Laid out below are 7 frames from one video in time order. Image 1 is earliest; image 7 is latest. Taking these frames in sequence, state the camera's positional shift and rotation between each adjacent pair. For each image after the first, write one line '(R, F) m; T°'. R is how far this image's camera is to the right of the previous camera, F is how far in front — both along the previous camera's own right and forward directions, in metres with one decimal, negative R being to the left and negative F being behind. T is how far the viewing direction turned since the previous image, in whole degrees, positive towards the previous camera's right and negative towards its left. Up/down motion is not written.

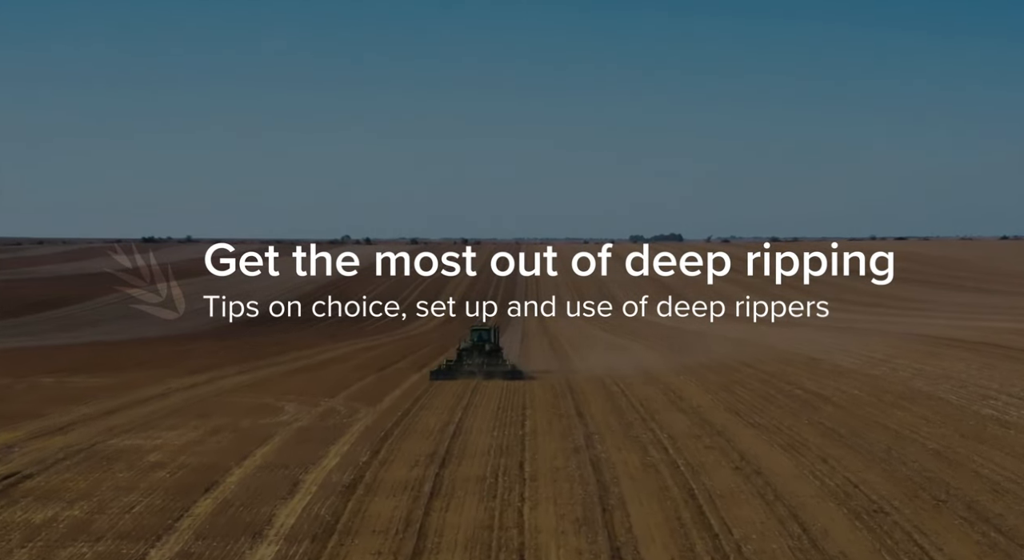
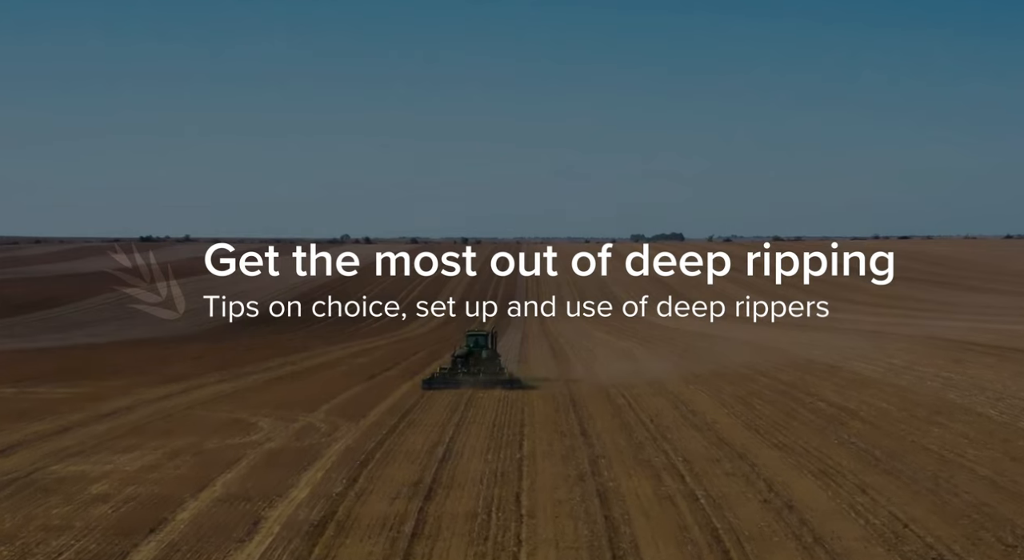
(0.0, +2.1) m; 0°
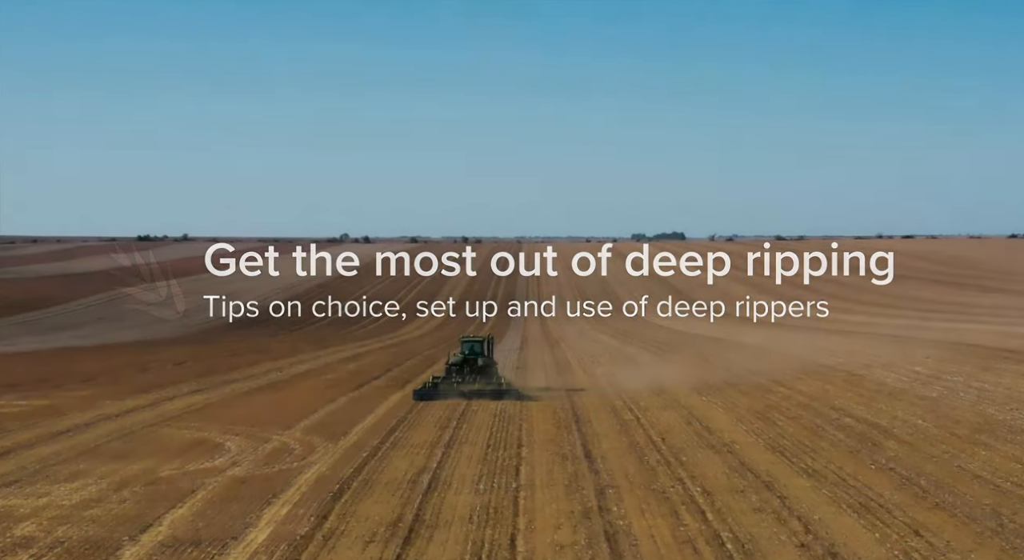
(+0.1, +2.1) m; 0°
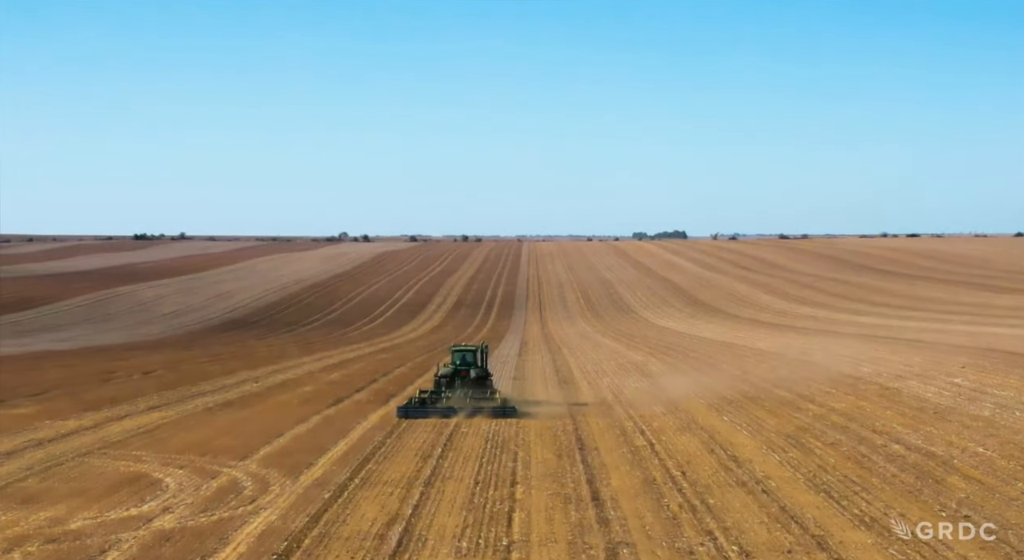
(+0.1, +3.0) m; 0°
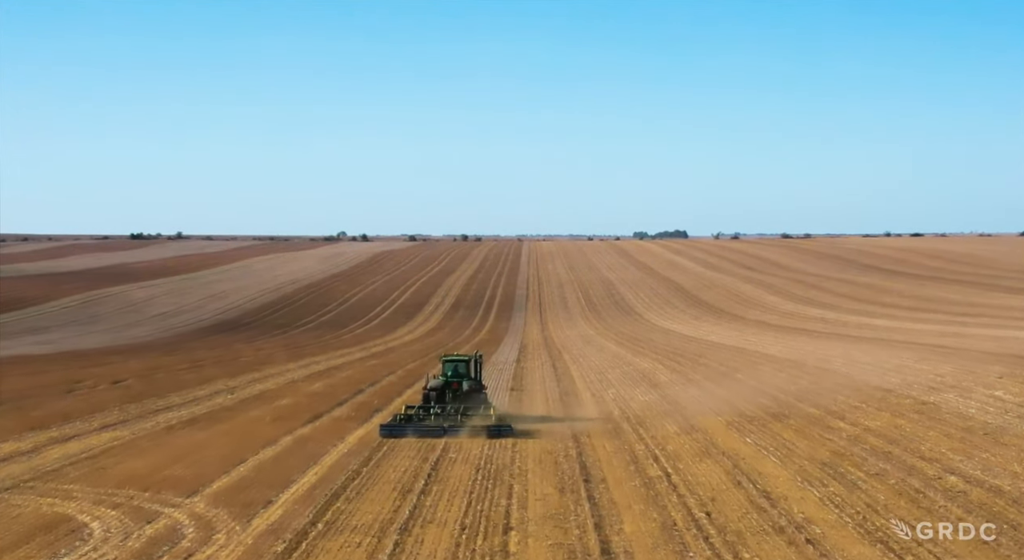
(+0.1, +2.6) m; 0°
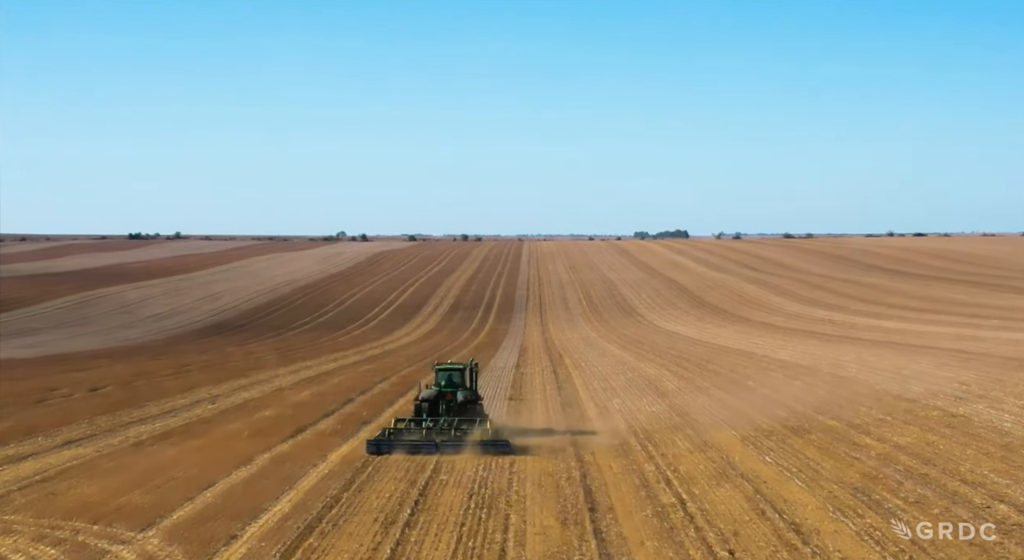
(0.0, +1.7) m; 0°
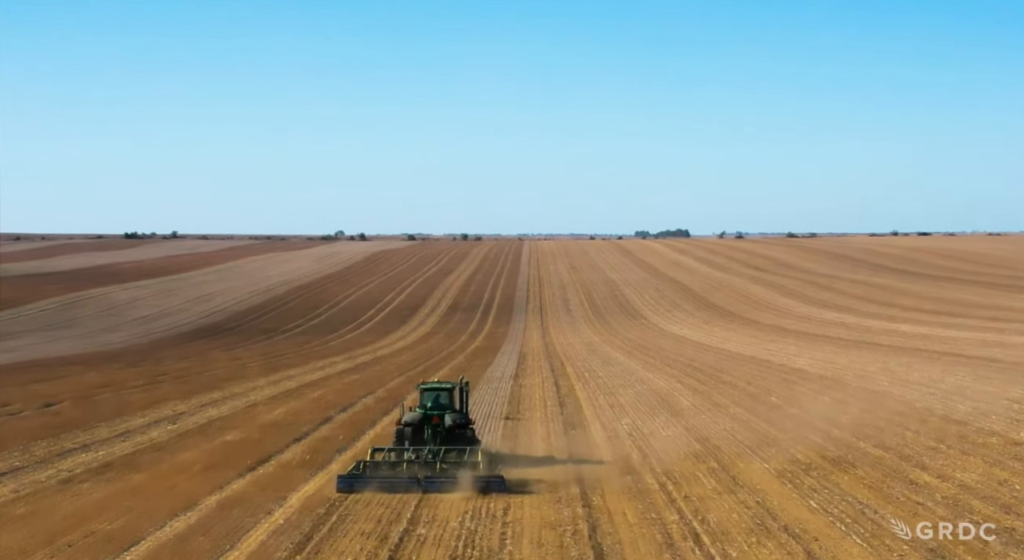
(+0.1, +3.0) m; 0°
